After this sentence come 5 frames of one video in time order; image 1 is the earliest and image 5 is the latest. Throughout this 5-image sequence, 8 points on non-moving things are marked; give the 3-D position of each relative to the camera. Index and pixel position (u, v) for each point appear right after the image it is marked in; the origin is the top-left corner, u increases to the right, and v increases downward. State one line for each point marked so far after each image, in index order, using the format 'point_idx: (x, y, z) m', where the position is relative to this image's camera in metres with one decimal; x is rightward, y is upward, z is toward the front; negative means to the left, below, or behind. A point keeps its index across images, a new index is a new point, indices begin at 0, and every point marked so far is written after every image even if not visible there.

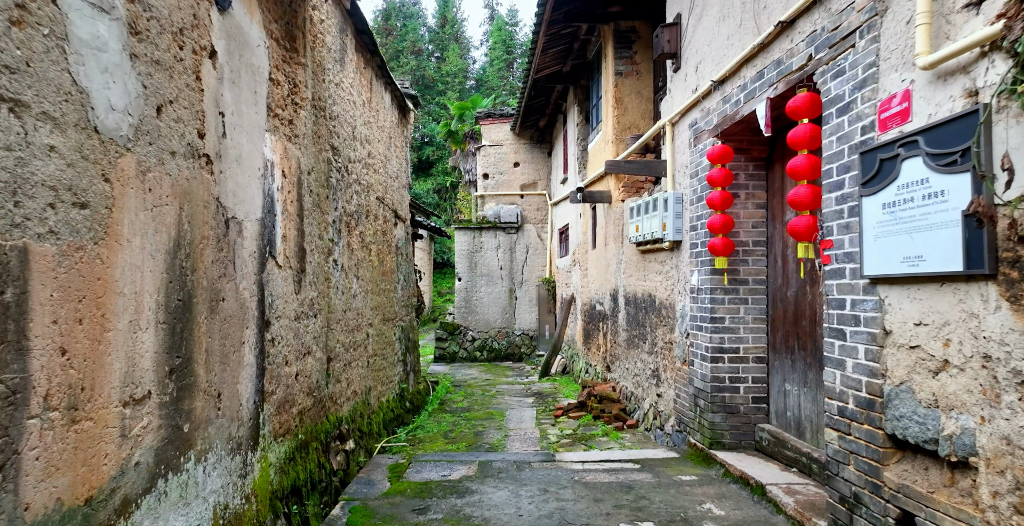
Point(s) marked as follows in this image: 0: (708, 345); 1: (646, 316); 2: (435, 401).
0: (+1.3, -0.6, +4.9) m
1: (+1.3, -0.5, +6.8) m
2: (-1.0, -1.8, +9.3) m
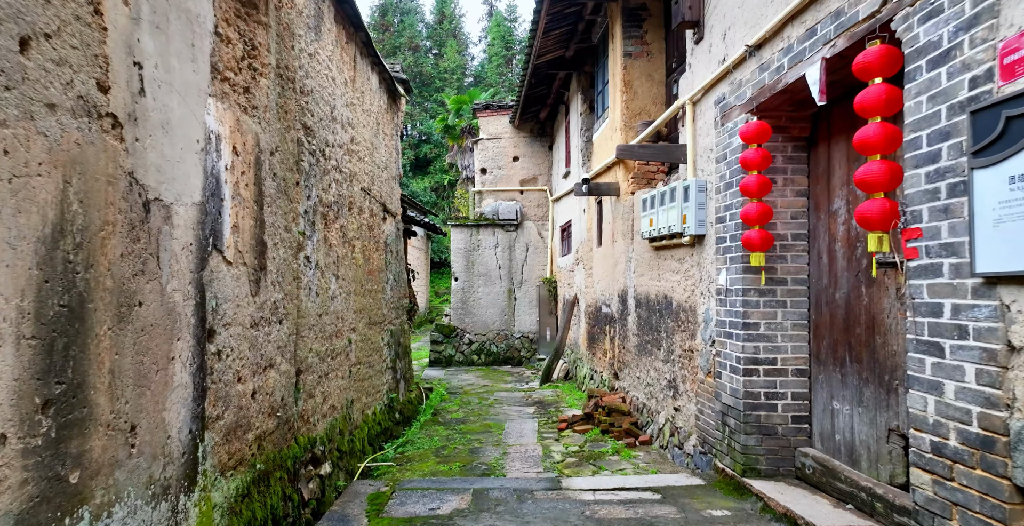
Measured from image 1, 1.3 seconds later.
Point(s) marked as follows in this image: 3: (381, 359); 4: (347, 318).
0: (+1.3, -0.5, +4.2) m
1: (+1.3, -0.5, +6.1) m
2: (-1.0, -1.8, +8.6) m
3: (-1.3, -1.0, +7.1) m
4: (-1.3, -0.4, +5.7) m
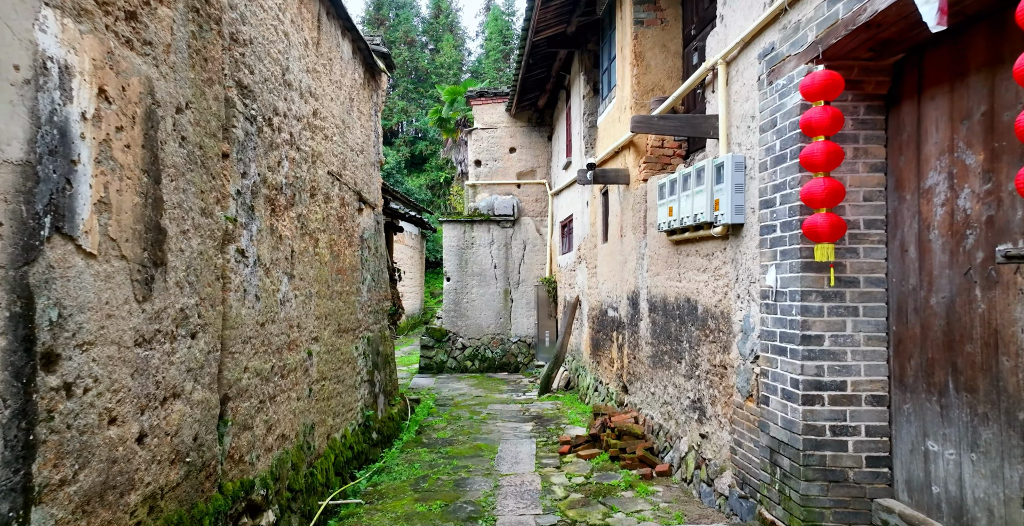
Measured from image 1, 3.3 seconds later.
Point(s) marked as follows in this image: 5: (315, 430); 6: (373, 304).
0: (+1.3, -0.5, +3.2) m
1: (+1.2, -0.5, +5.2) m
2: (-1.1, -1.7, +7.6) m
3: (-1.3, -0.9, +6.1) m
4: (-1.4, -0.4, +4.7) m
5: (-1.3, -1.1, +4.9) m
6: (-1.4, -0.4, +7.1) m
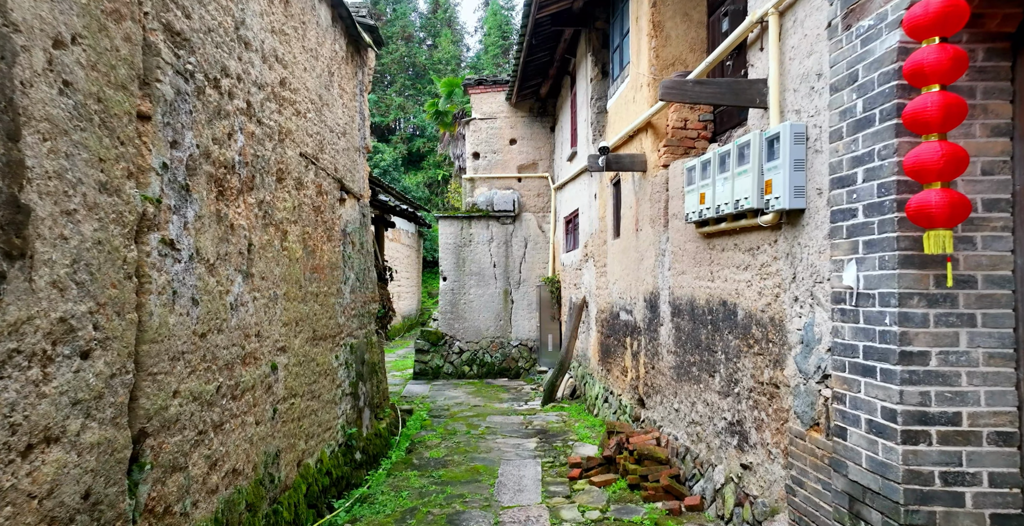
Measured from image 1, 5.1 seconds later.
0: (+1.3, -0.5, +2.4) m
1: (+1.2, -0.4, +4.4) m
2: (-1.0, -1.7, +6.8) m
3: (-1.3, -0.9, +5.4) m
4: (-1.3, -0.4, +3.9) m
5: (-1.3, -1.1, +4.1) m
6: (-1.3, -0.4, +6.3) m
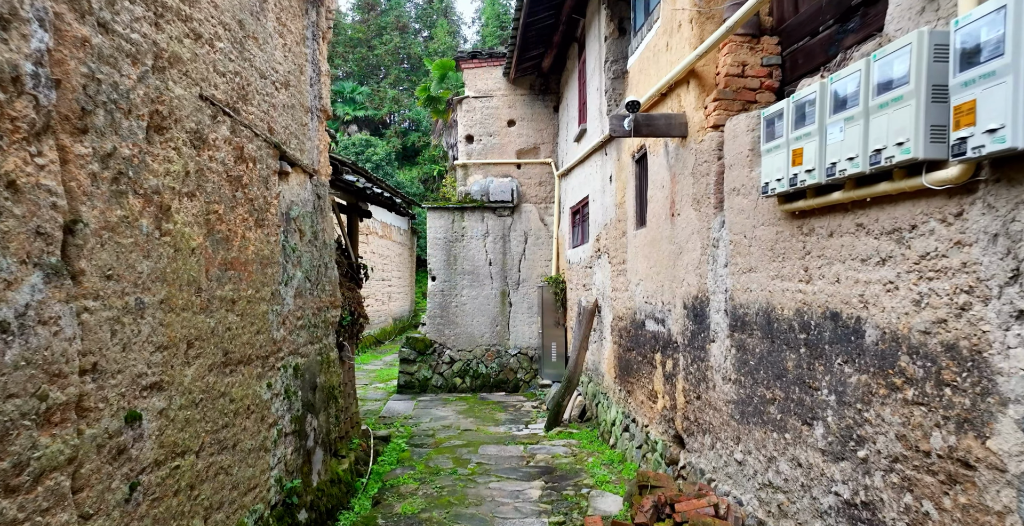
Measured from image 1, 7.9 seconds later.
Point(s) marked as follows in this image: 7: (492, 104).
0: (+1.3, -0.5, +0.9) m
1: (+1.2, -0.4, +2.9) m
2: (-1.1, -1.7, +5.3) m
3: (-1.3, -0.9, +3.9) m
4: (-1.4, -0.4, +2.4) m
5: (-1.3, -1.1, +2.6) m
6: (-1.4, -0.3, +4.8) m
7: (-0.3, +2.3, +10.0) m
